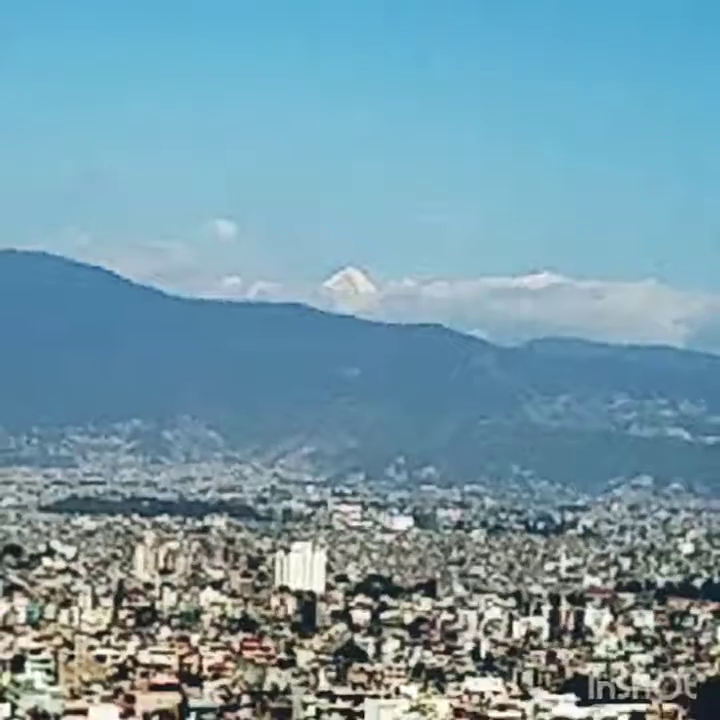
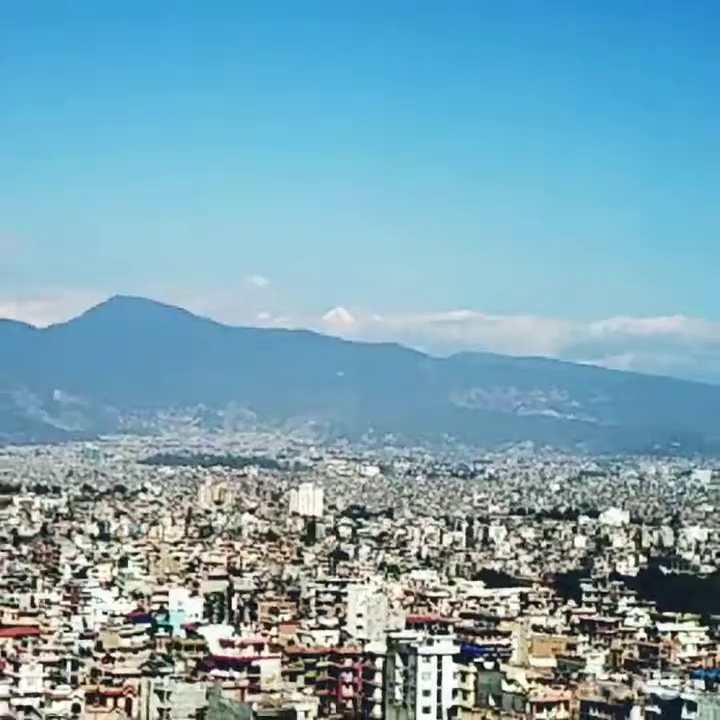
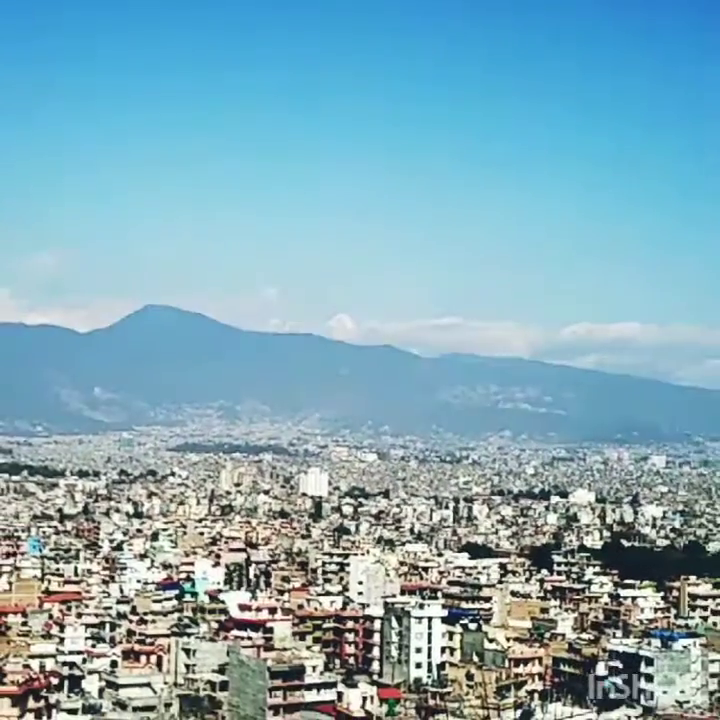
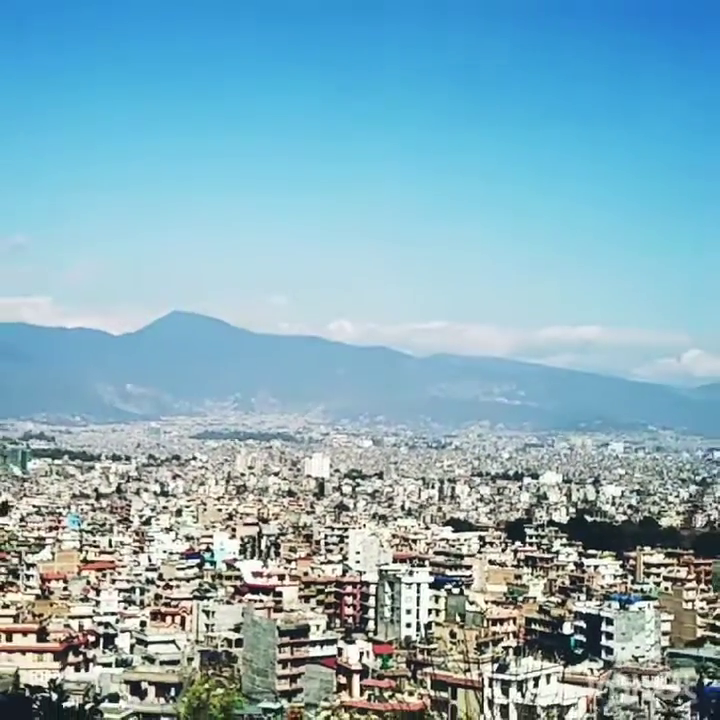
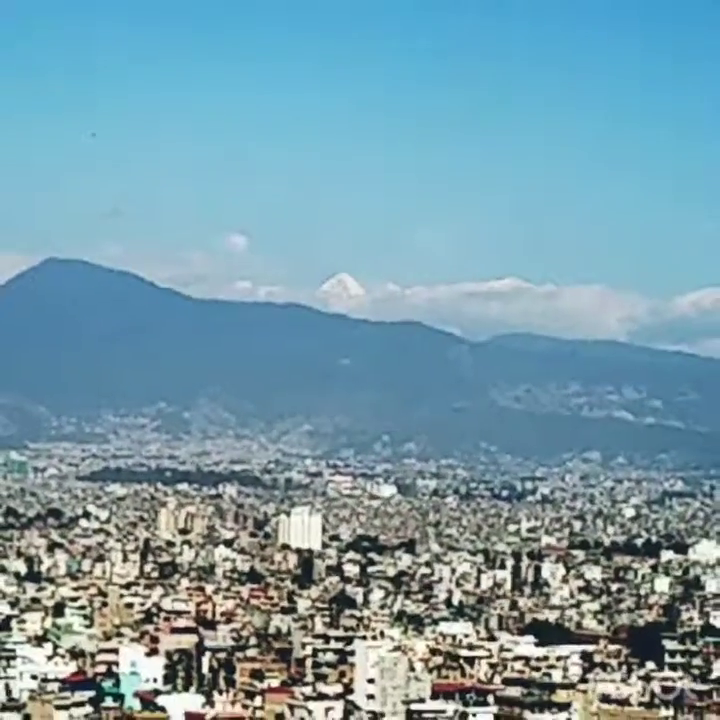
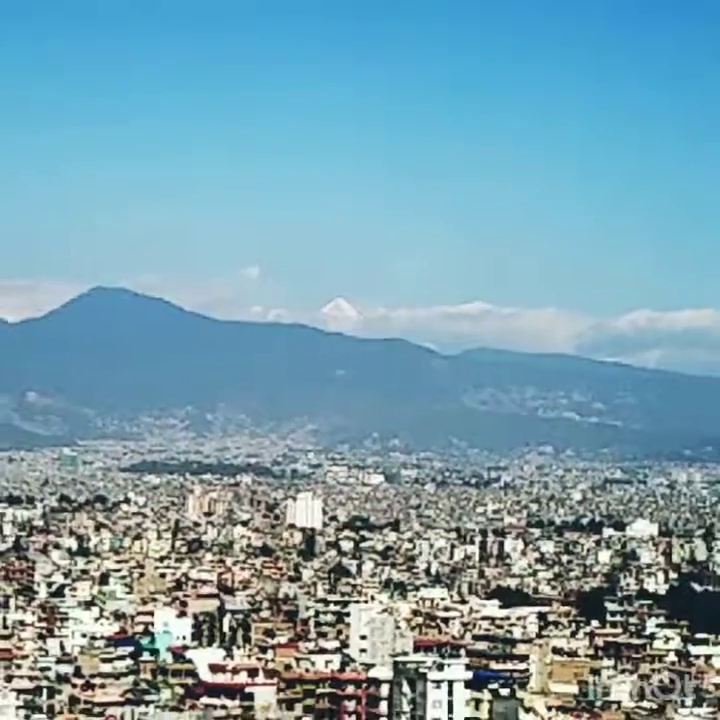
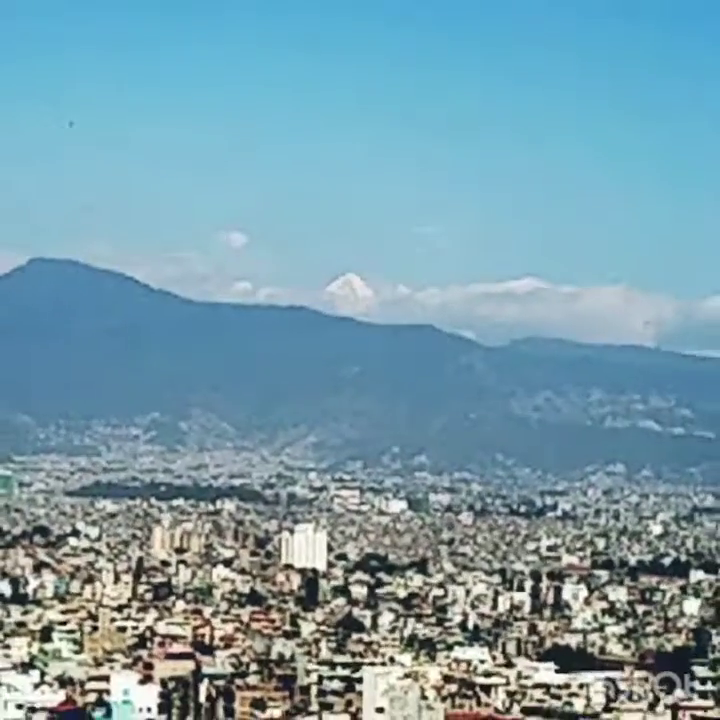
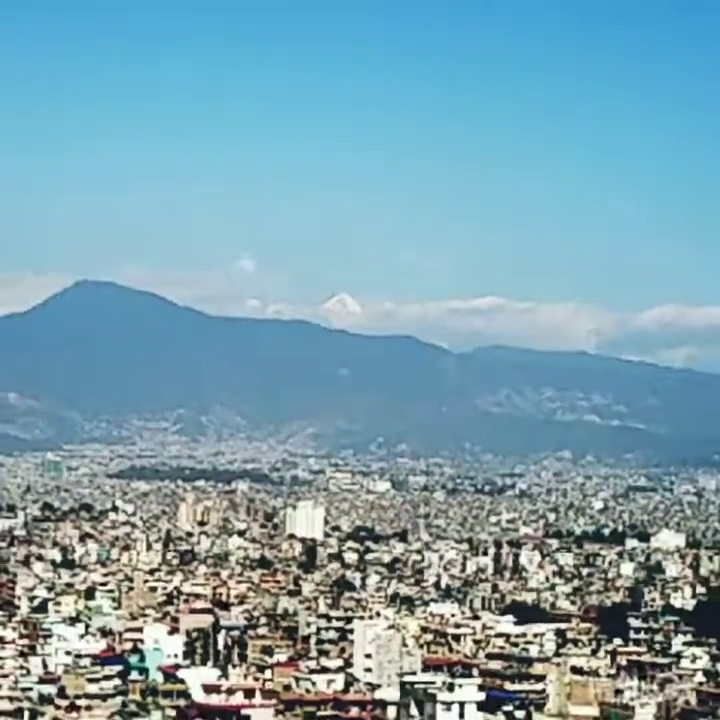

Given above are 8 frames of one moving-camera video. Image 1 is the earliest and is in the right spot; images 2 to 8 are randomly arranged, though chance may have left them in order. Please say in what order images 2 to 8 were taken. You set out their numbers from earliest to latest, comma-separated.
7, 5, 8, 6, 2, 3, 4
